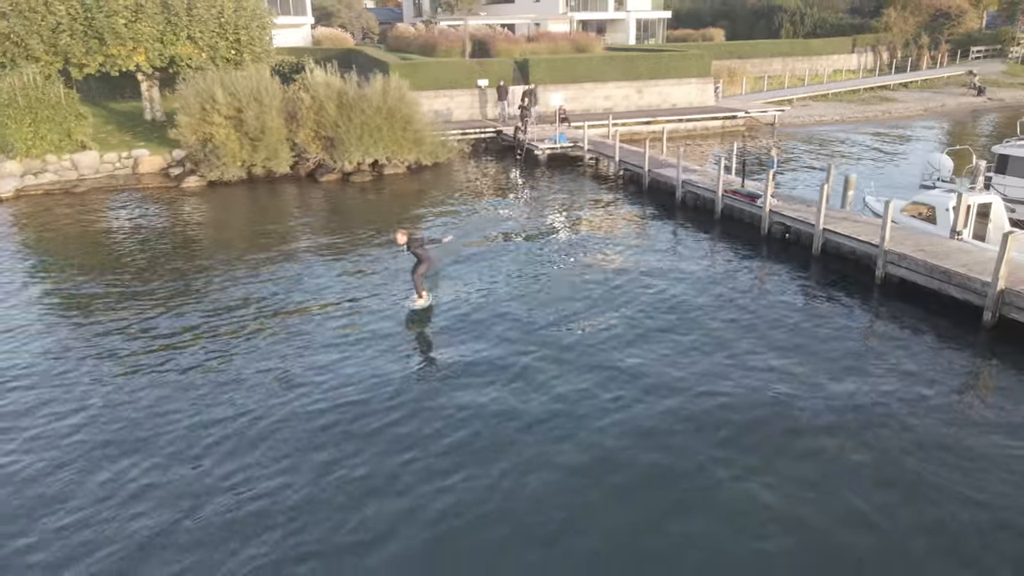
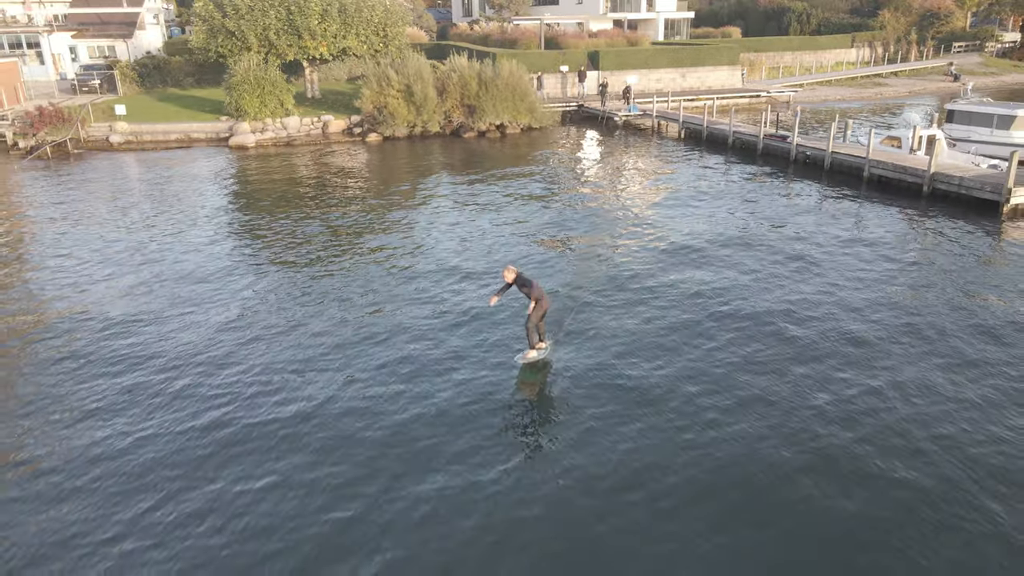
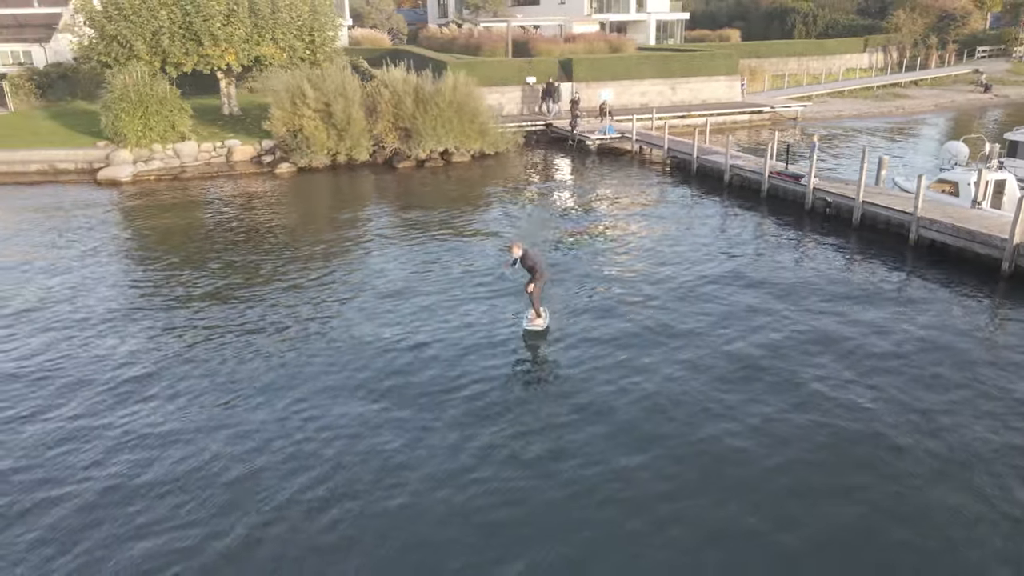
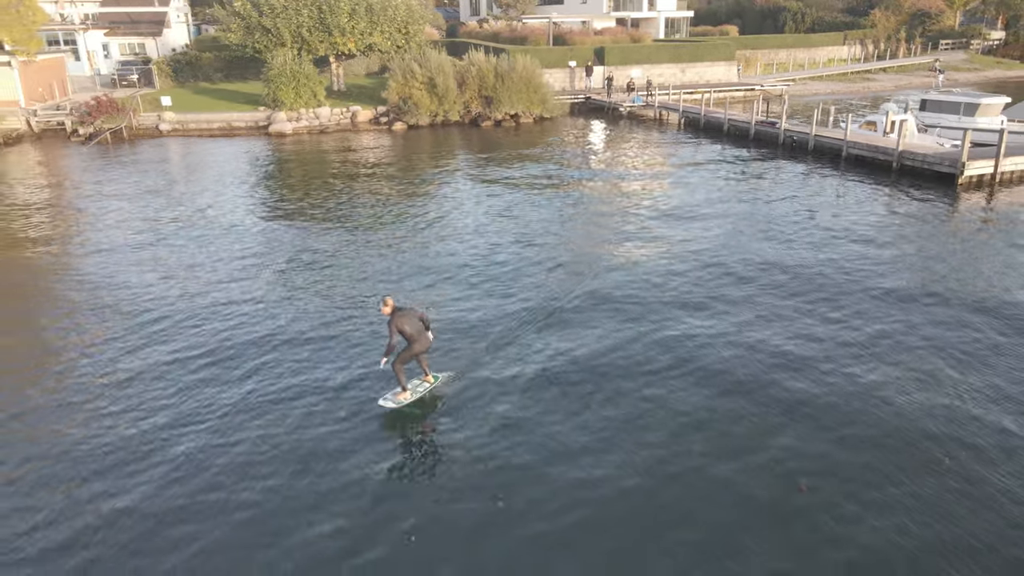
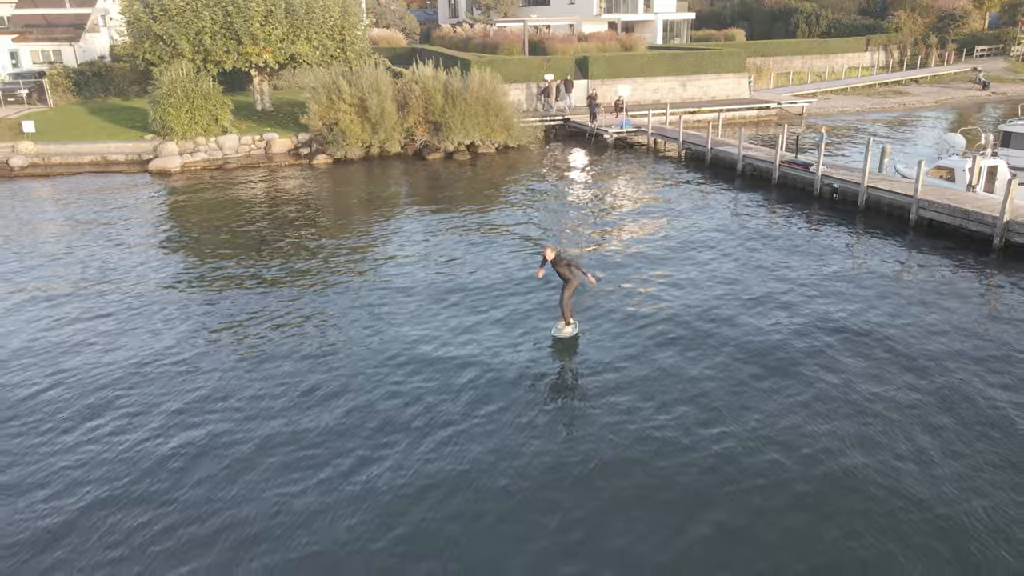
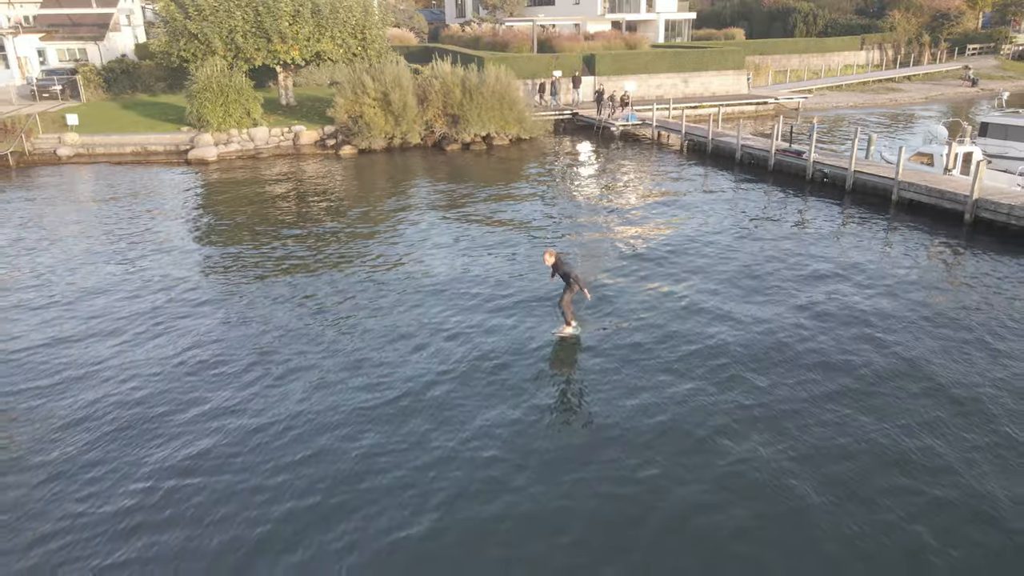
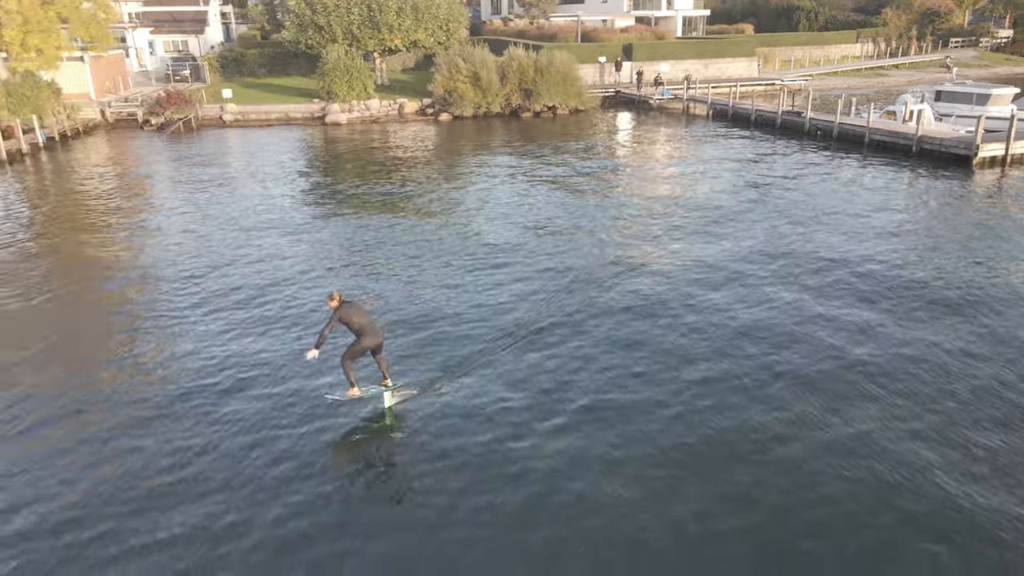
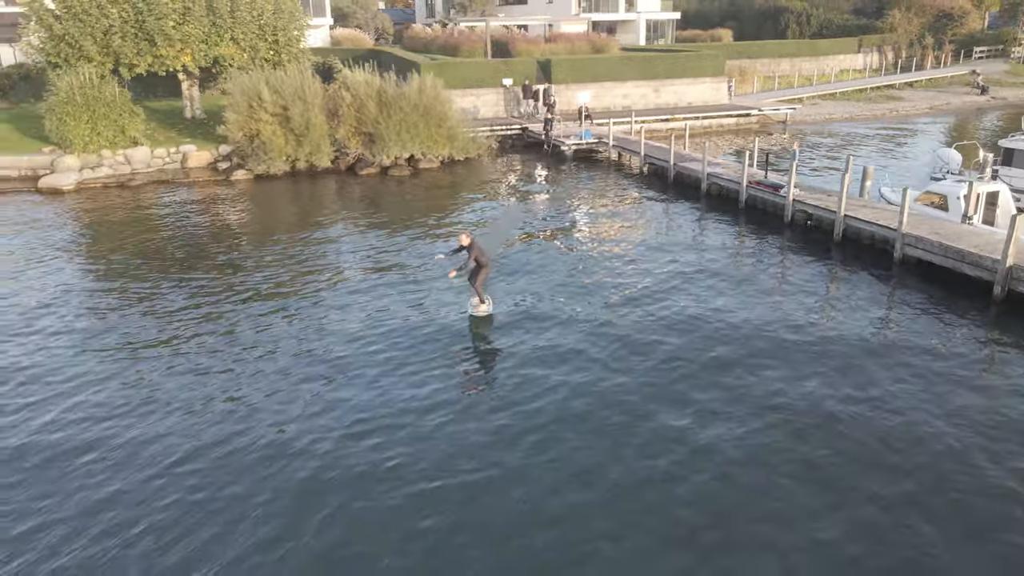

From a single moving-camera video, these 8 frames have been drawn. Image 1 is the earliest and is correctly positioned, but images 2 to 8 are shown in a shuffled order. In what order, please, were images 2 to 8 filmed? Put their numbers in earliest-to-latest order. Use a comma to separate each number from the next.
8, 3, 5, 6, 2, 4, 7
